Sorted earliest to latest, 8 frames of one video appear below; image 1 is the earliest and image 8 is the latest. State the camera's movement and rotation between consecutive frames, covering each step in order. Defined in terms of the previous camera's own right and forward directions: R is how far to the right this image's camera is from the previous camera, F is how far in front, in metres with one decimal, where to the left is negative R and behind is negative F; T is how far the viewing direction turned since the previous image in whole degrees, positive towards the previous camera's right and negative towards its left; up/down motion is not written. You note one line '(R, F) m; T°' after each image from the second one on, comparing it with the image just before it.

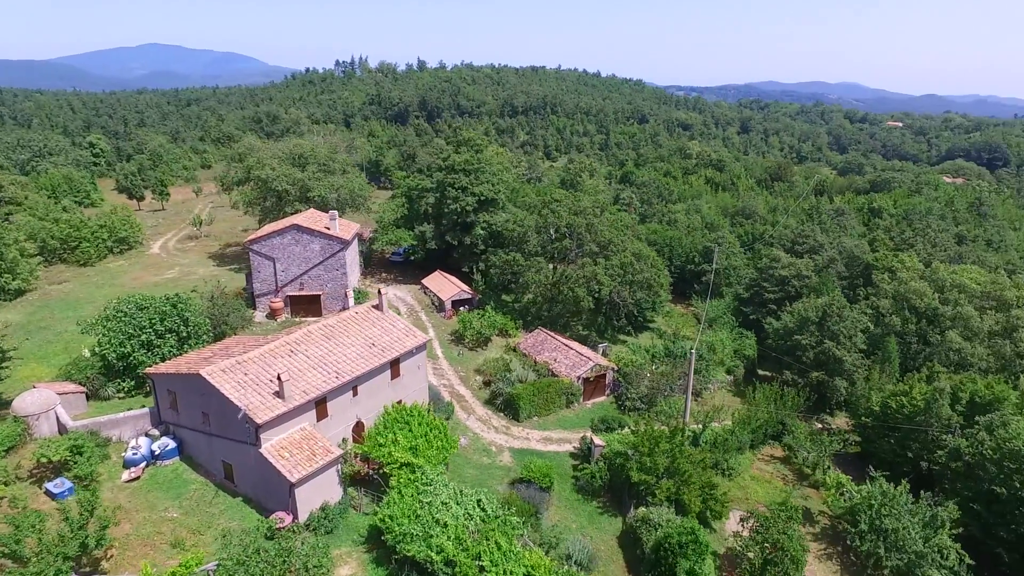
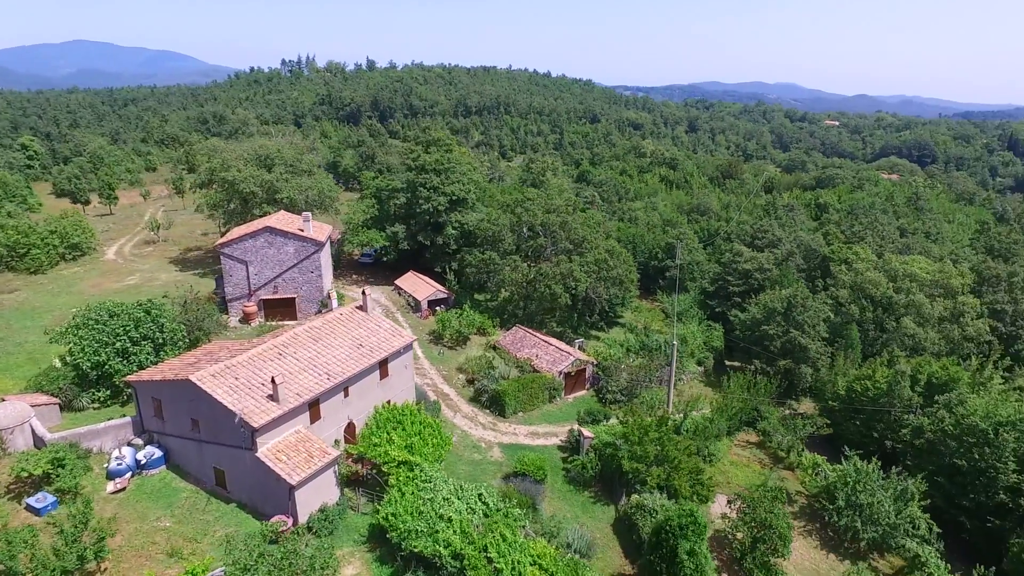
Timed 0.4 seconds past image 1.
(-1.2, -0.3) m; +4°
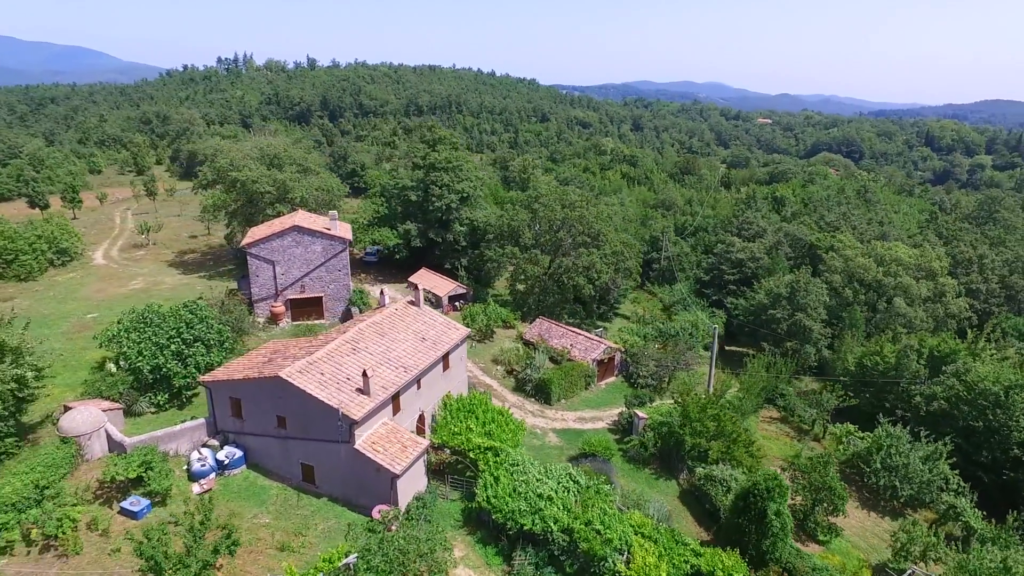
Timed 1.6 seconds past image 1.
(-4.3, -0.7) m; +5°
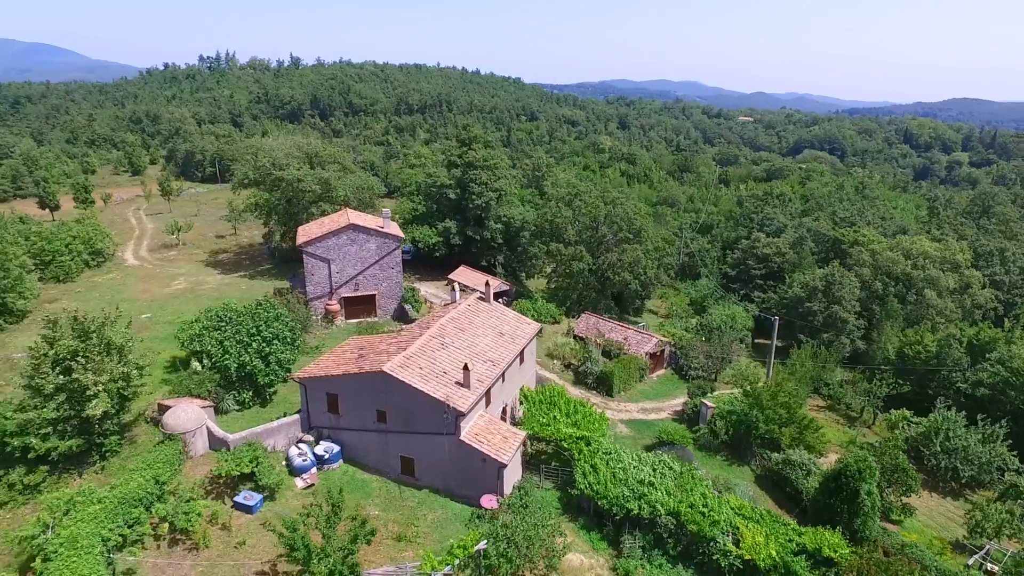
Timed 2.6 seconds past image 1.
(-3.6, -0.5) m; +2°
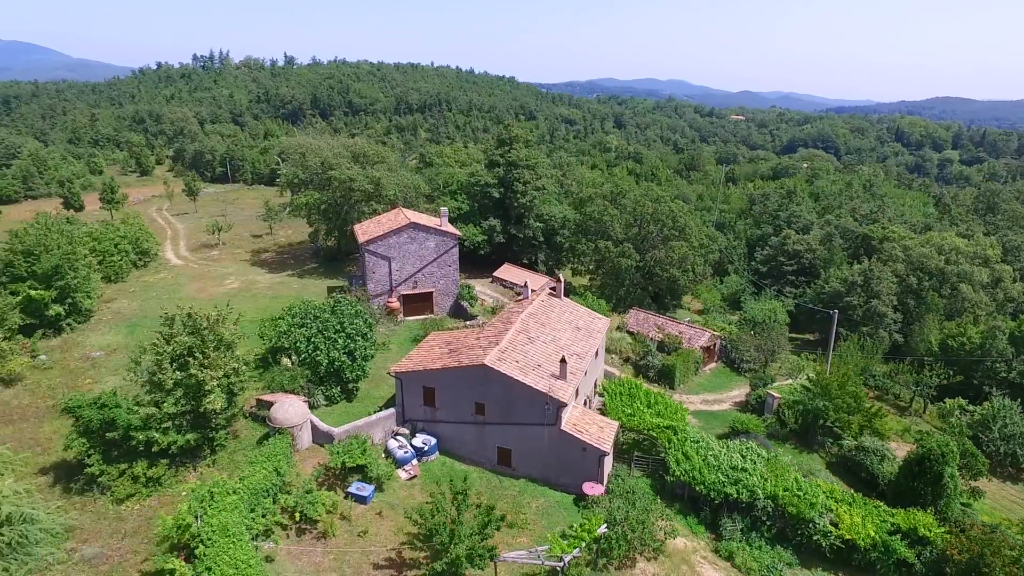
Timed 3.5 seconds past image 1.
(-3.4, -0.6) m; +1°
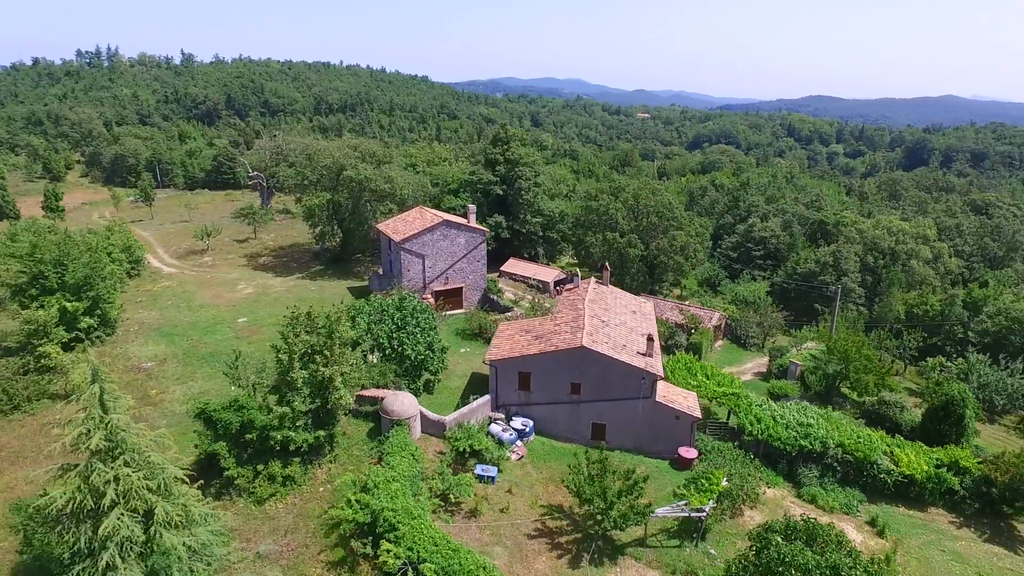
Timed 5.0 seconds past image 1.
(-6.1, -0.9) m; +8°
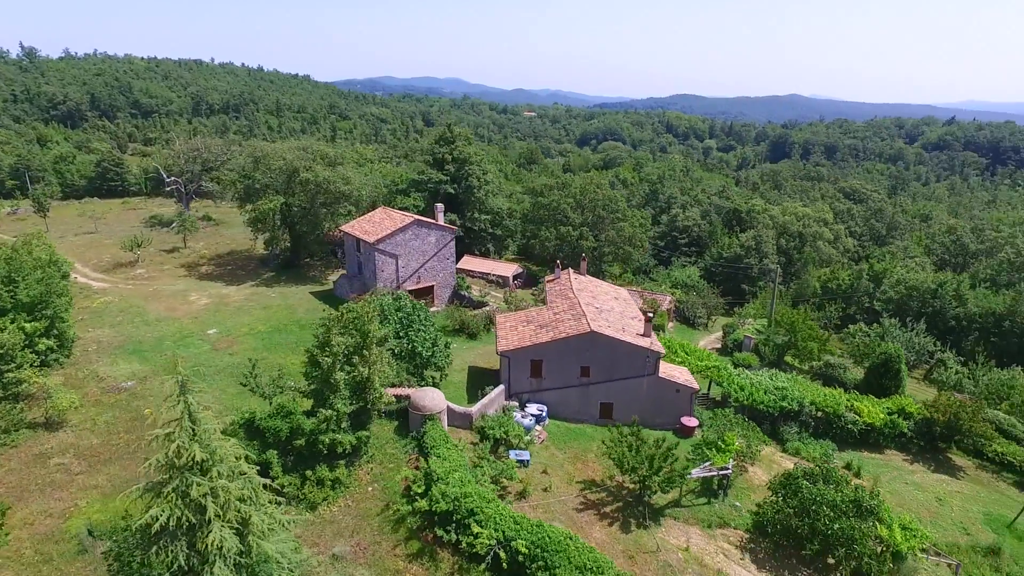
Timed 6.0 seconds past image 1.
(-4.3, -0.5) m; +10°
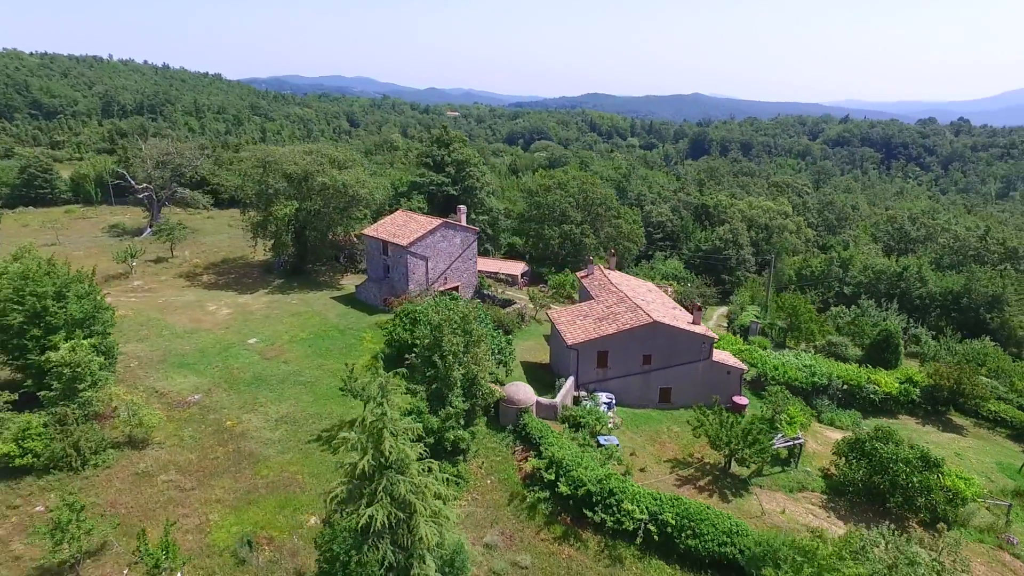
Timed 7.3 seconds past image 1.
(-5.6, -0.6) m; +7°
